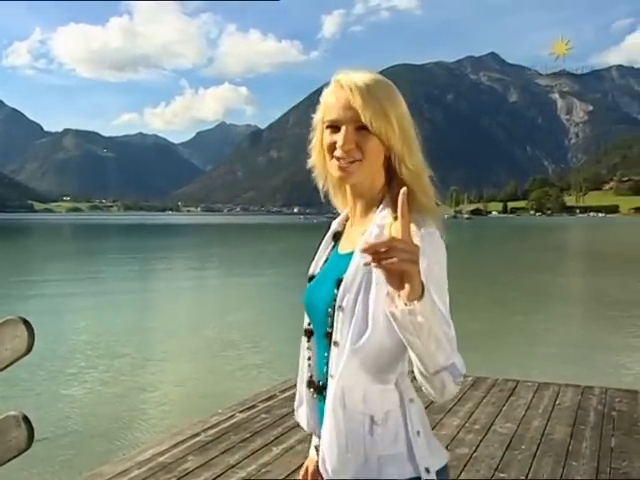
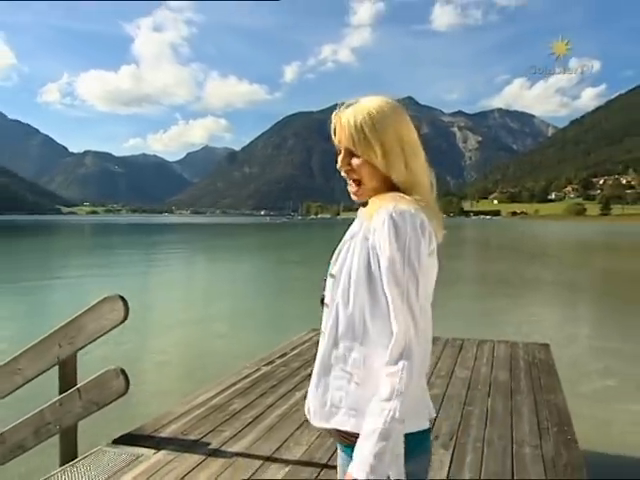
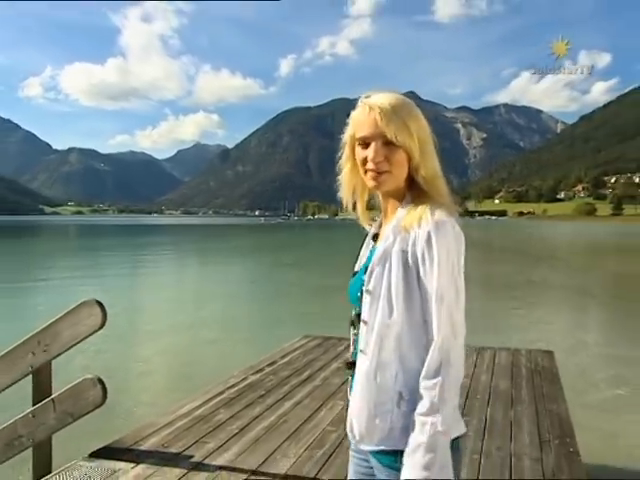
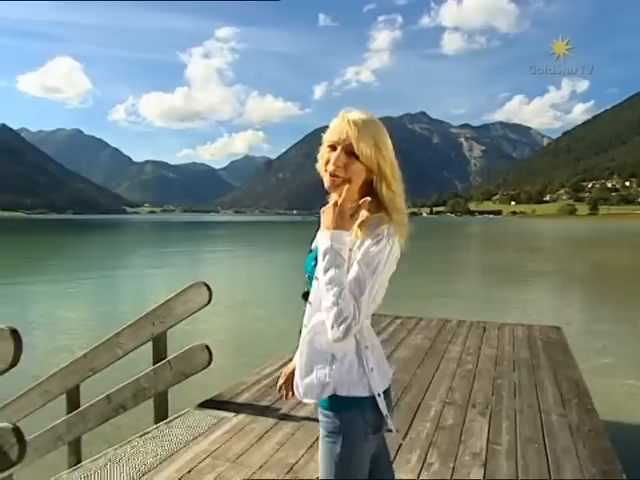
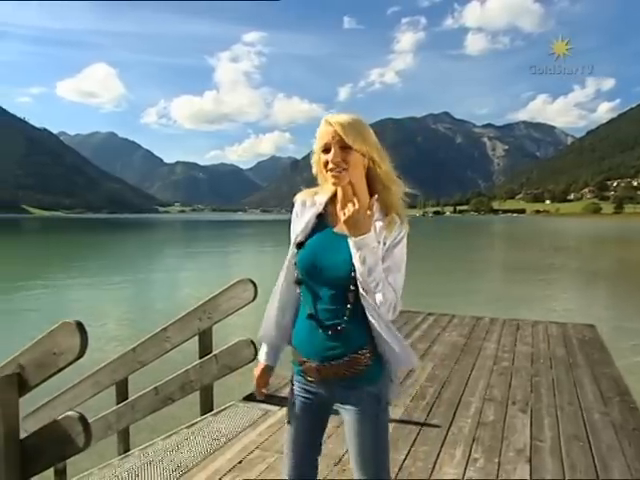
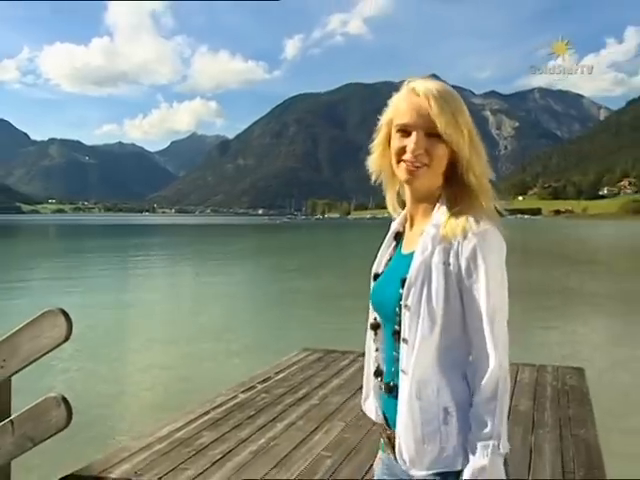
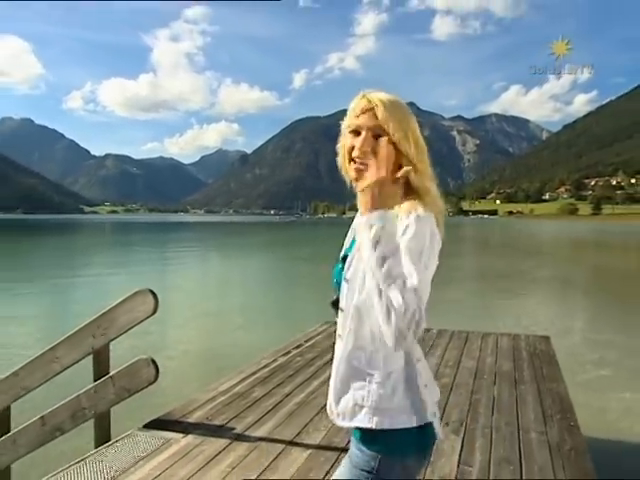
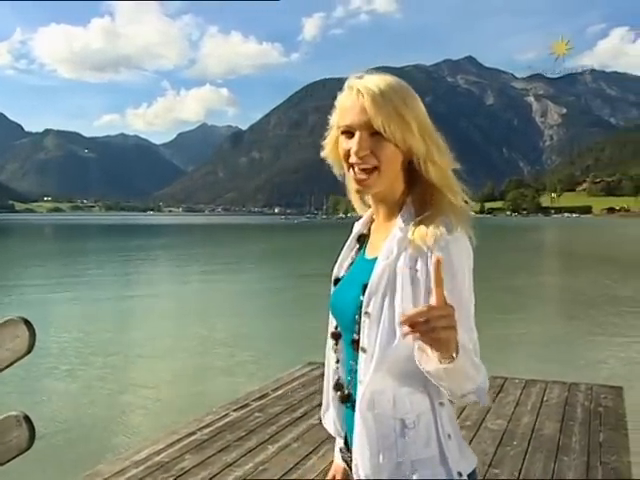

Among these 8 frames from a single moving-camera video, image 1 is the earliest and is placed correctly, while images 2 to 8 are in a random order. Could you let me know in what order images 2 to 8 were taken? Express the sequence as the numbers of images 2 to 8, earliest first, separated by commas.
8, 6, 3, 2, 7, 4, 5
